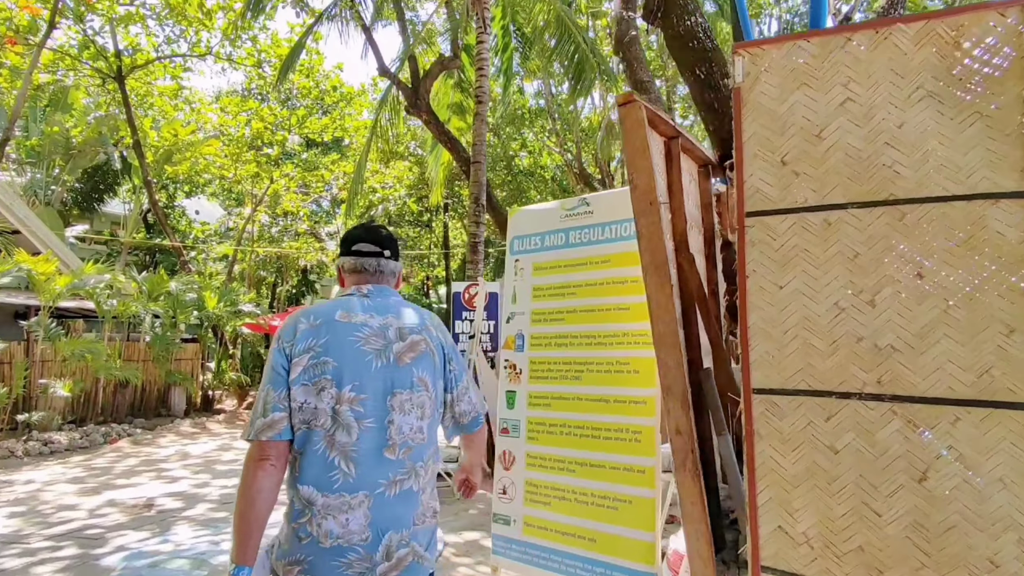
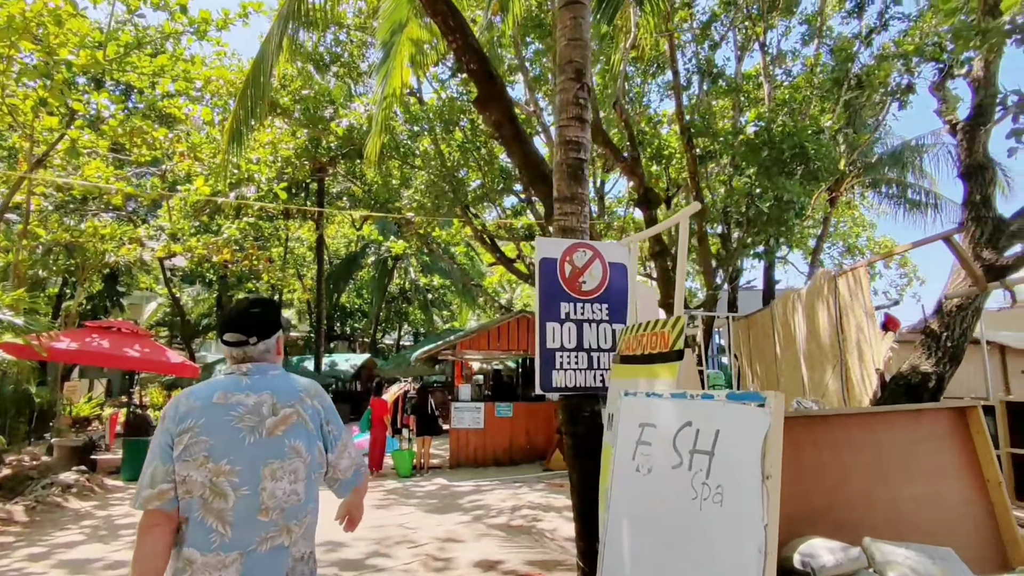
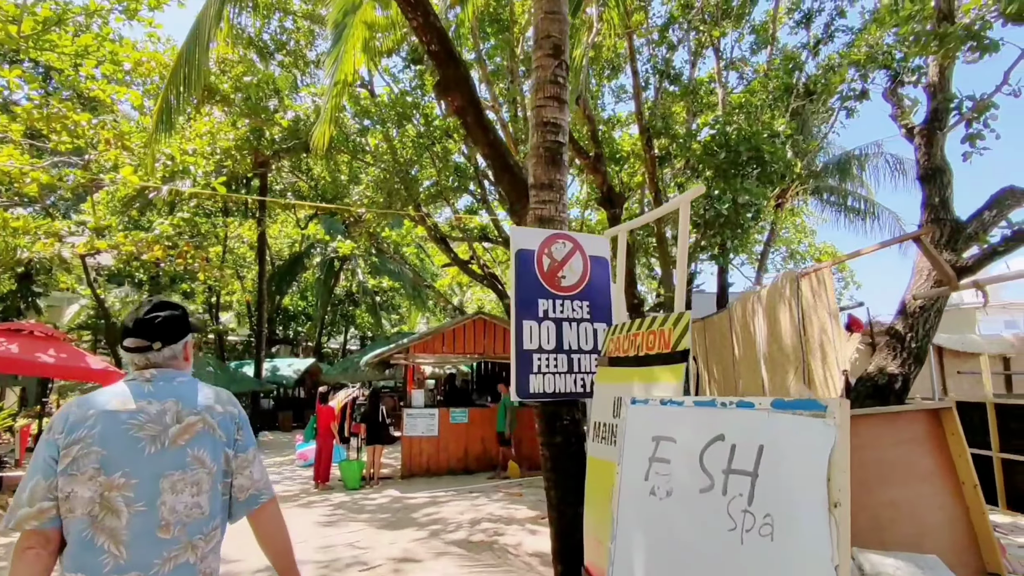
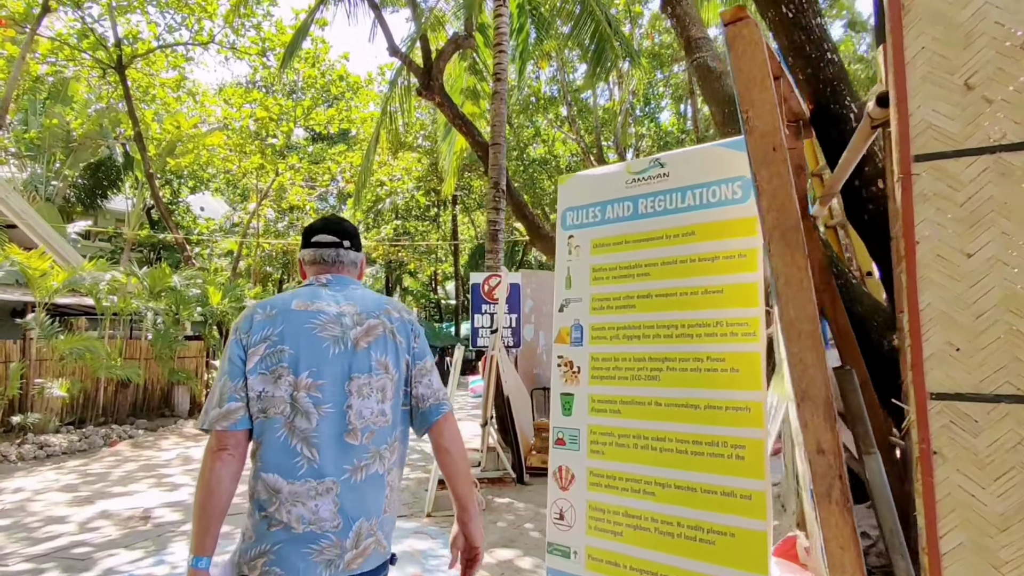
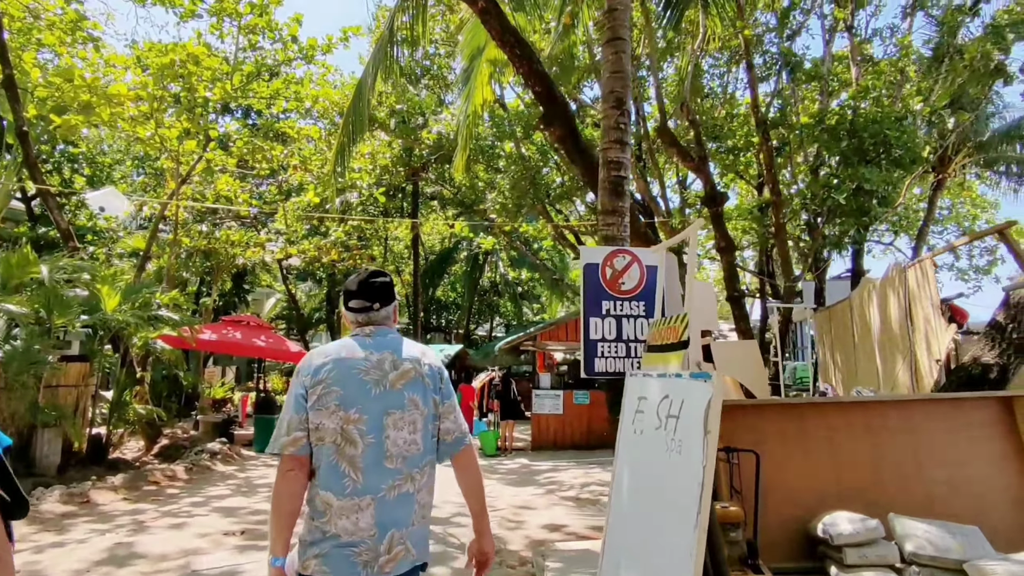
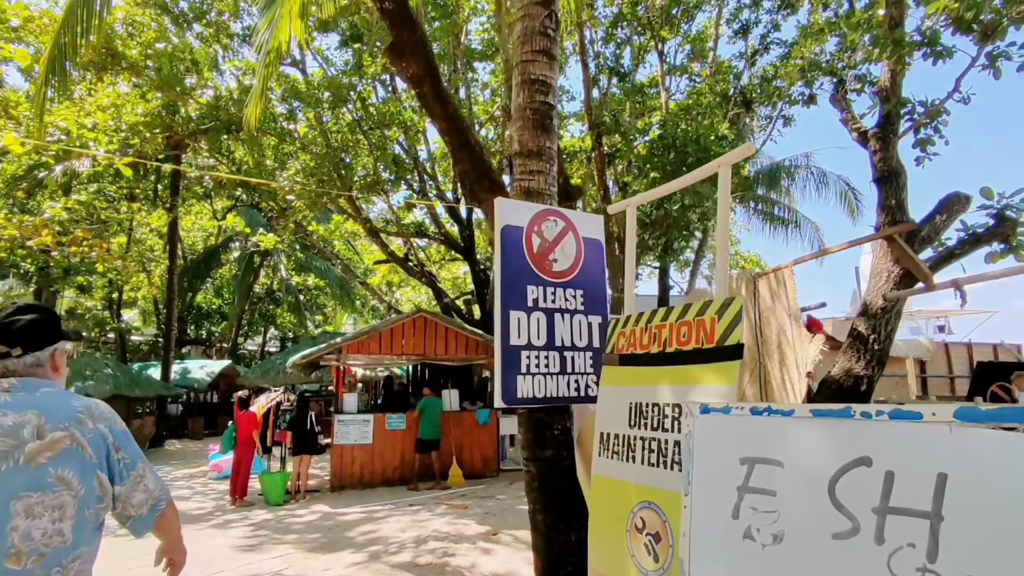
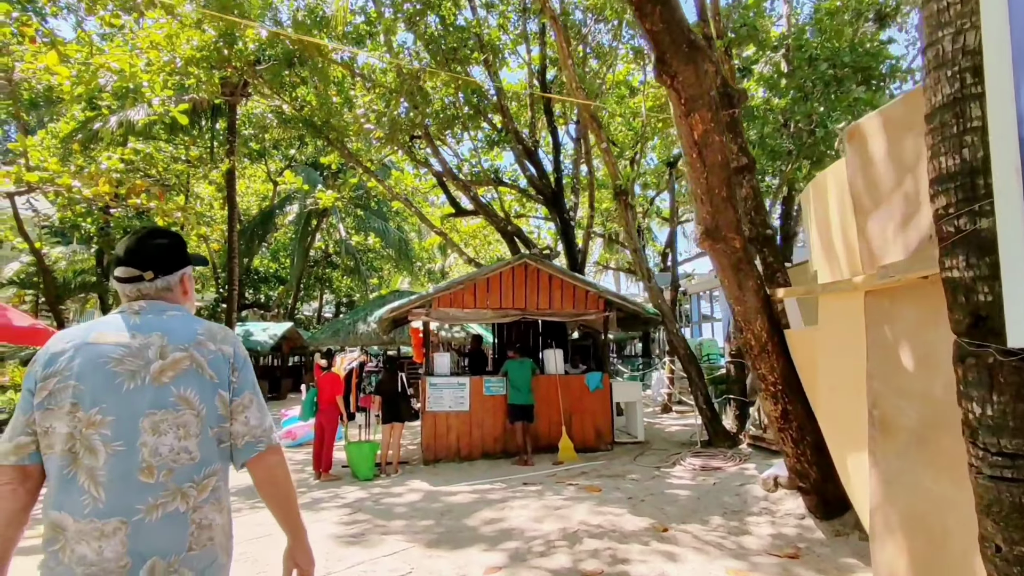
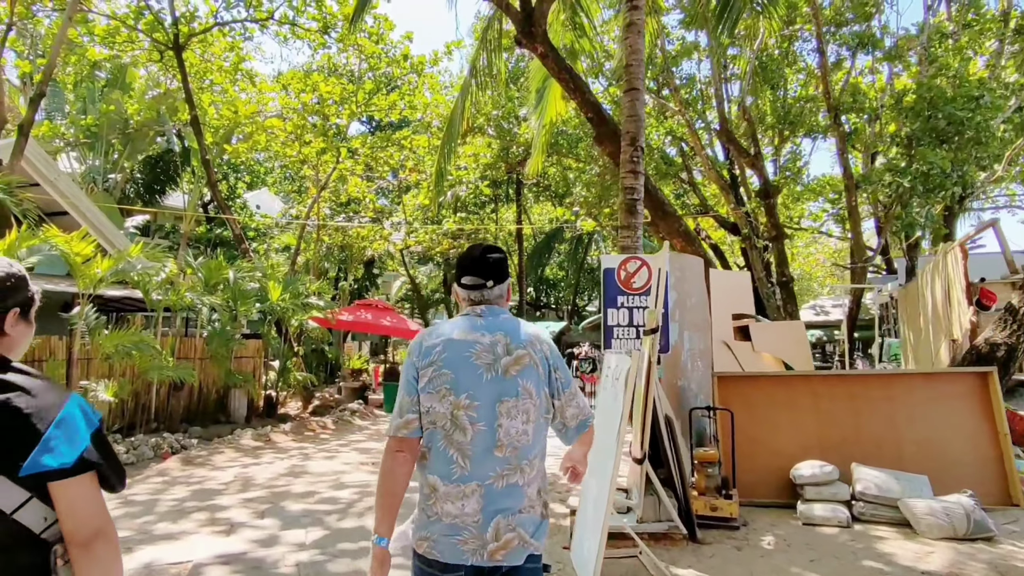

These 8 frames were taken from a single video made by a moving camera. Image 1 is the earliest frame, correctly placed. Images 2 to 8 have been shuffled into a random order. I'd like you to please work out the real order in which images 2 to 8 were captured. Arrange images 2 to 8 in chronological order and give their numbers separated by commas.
4, 8, 5, 2, 3, 6, 7
